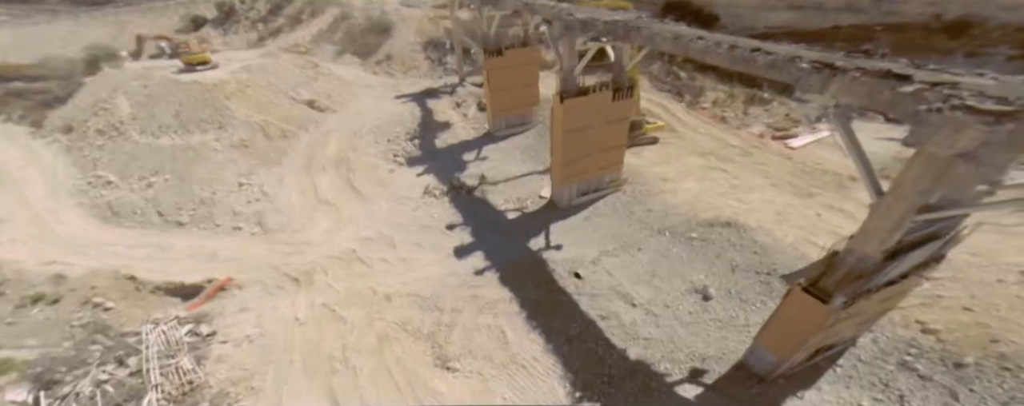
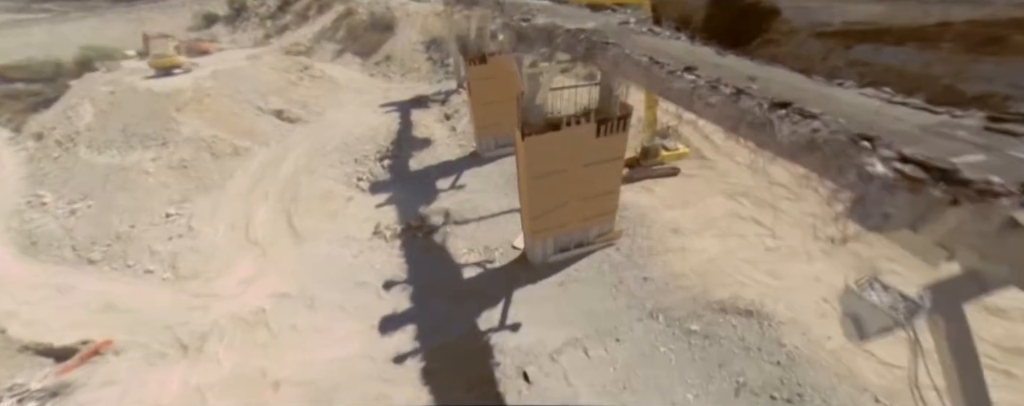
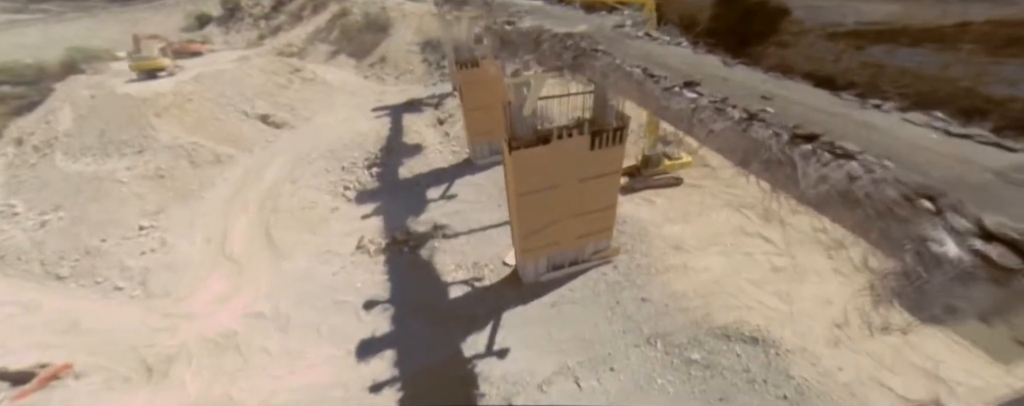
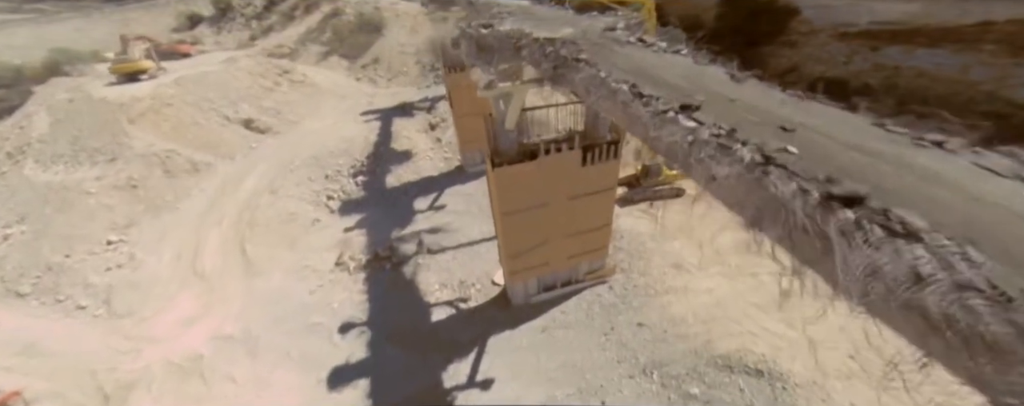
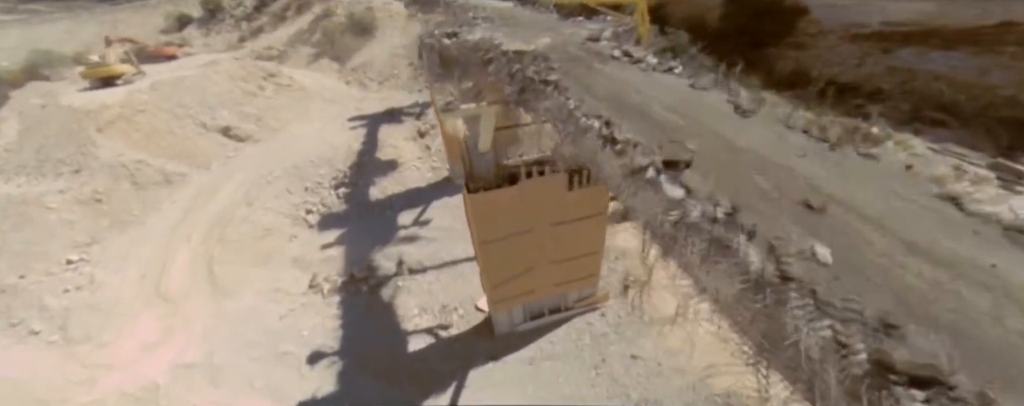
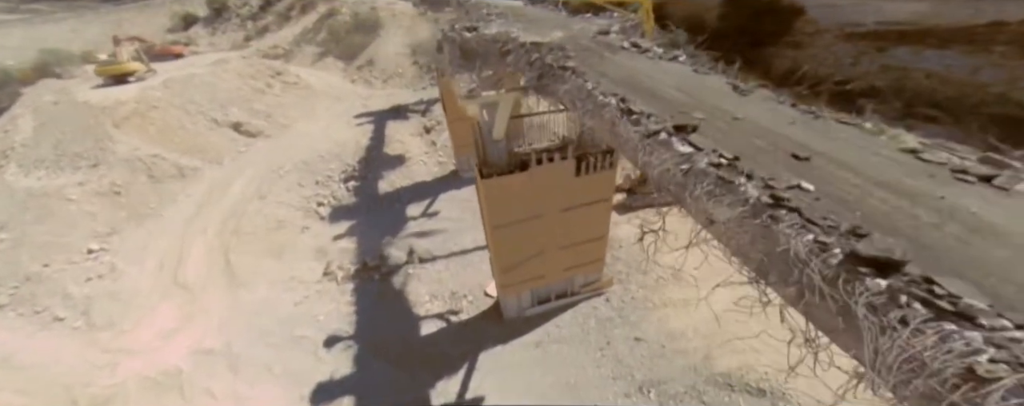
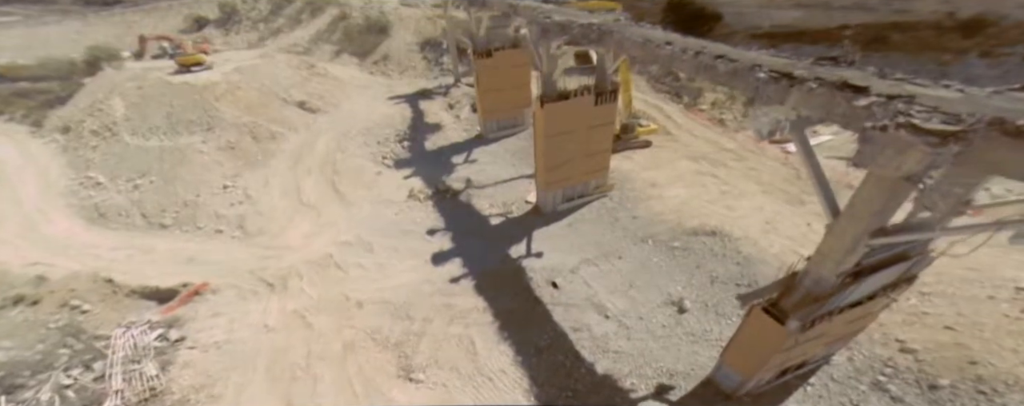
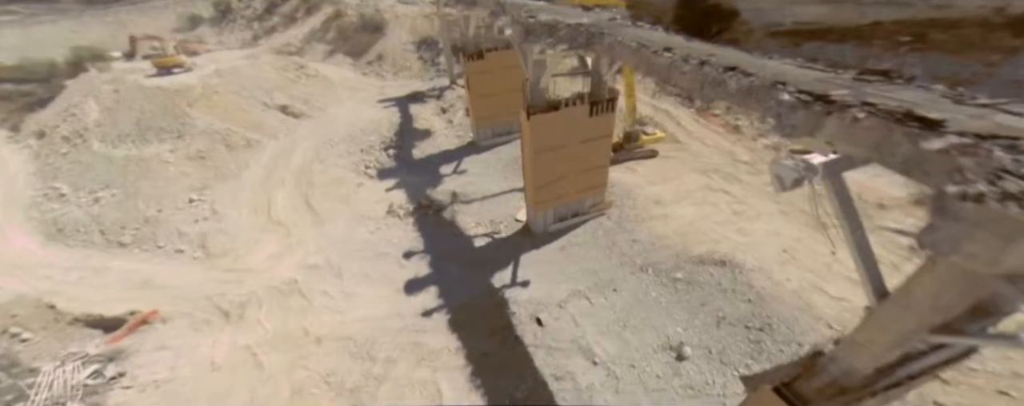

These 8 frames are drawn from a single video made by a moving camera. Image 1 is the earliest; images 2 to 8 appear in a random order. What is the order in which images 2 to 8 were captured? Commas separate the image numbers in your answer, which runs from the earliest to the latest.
7, 8, 2, 3, 4, 6, 5
